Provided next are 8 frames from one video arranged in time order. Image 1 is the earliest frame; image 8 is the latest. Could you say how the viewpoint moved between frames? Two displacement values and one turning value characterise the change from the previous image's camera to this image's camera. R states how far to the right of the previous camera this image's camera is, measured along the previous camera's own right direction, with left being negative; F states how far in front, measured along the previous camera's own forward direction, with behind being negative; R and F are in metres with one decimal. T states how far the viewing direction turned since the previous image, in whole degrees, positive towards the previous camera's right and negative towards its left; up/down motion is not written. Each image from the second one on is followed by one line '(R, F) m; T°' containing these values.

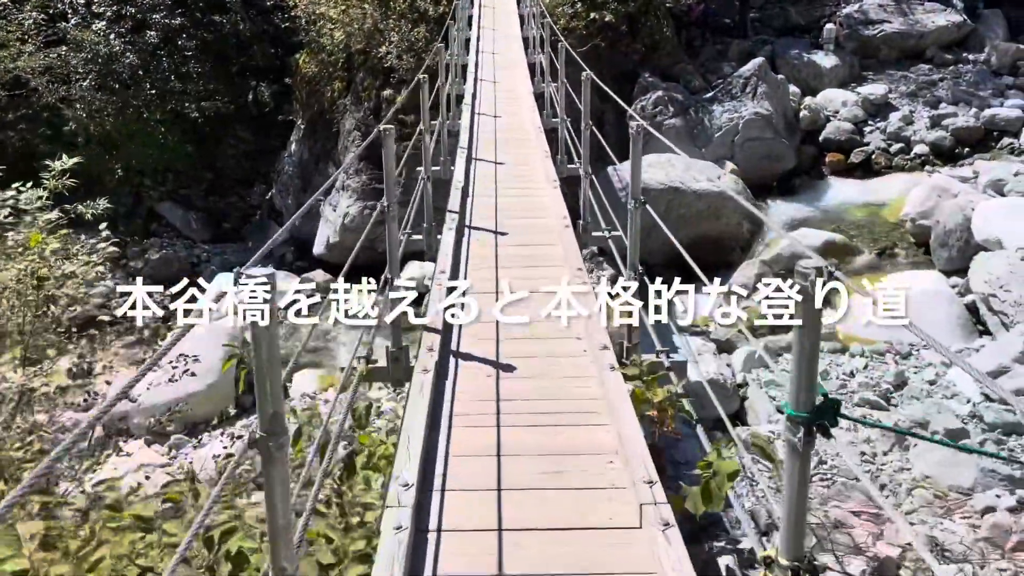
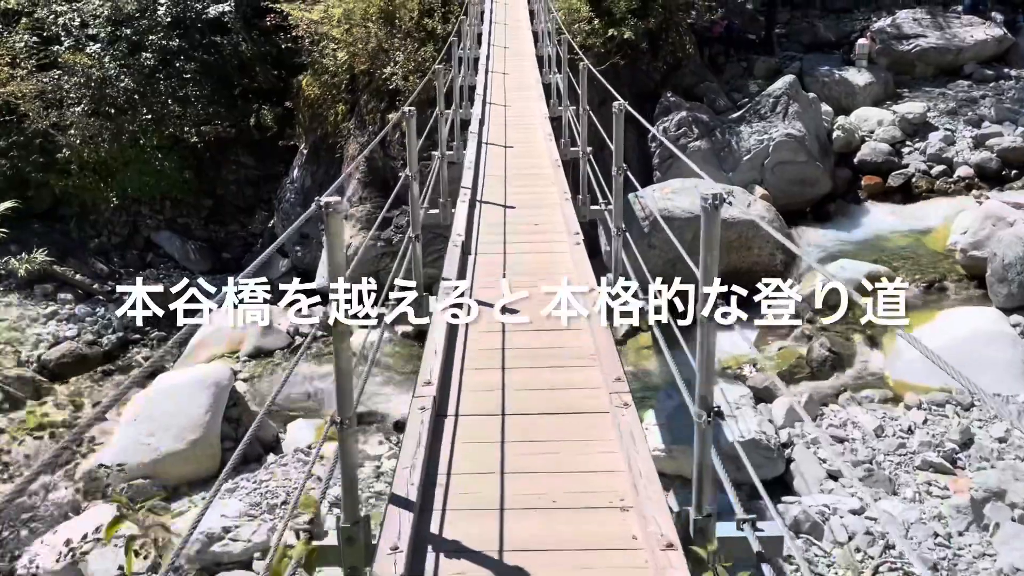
(0.0, +0.6) m; -1°
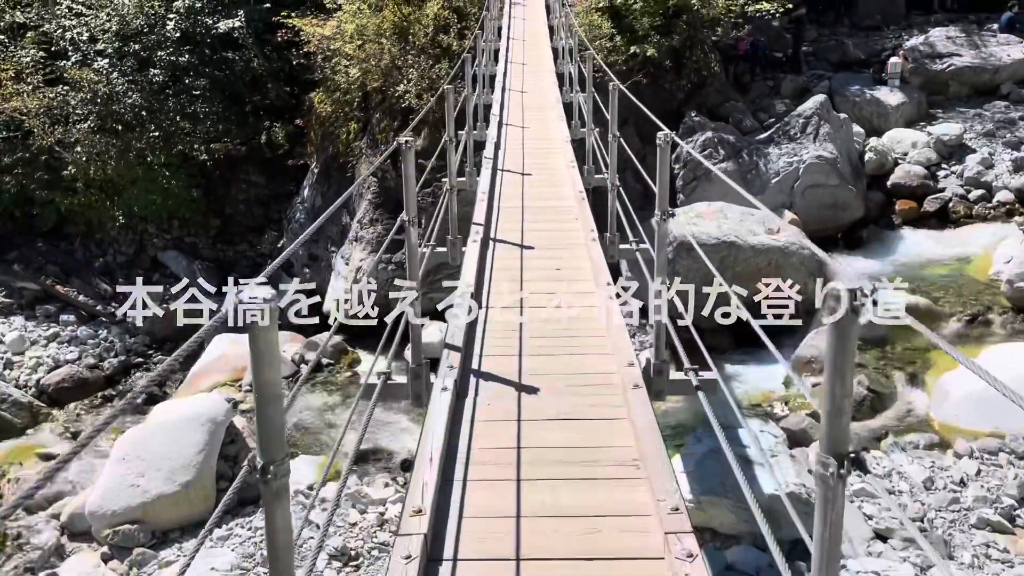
(0.0, +0.4) m; -1°
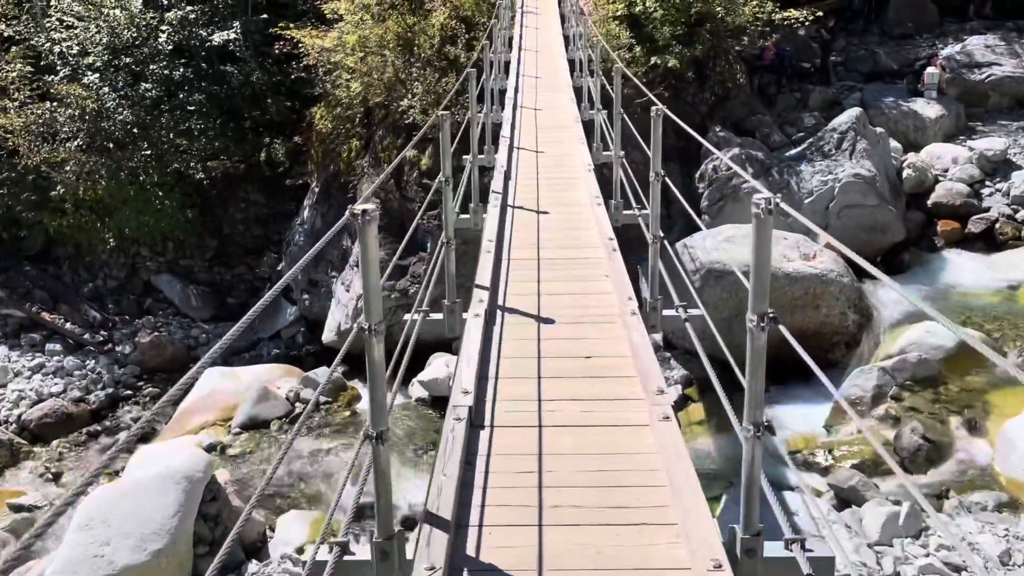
(0.0, +0.6) m; -1°
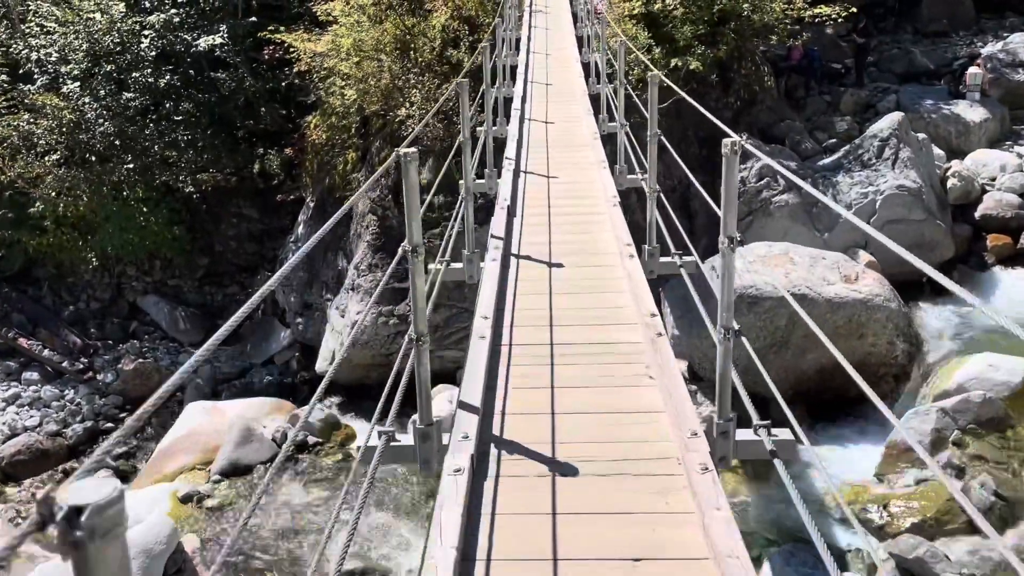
(0.0, +0.7) m; -1°
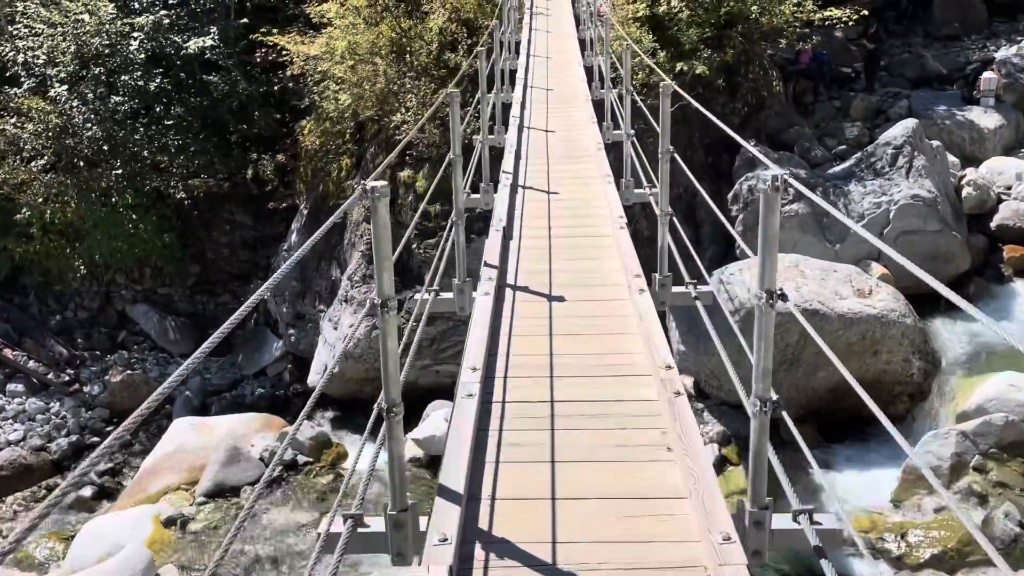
(0.0, +0.3) m; 0°
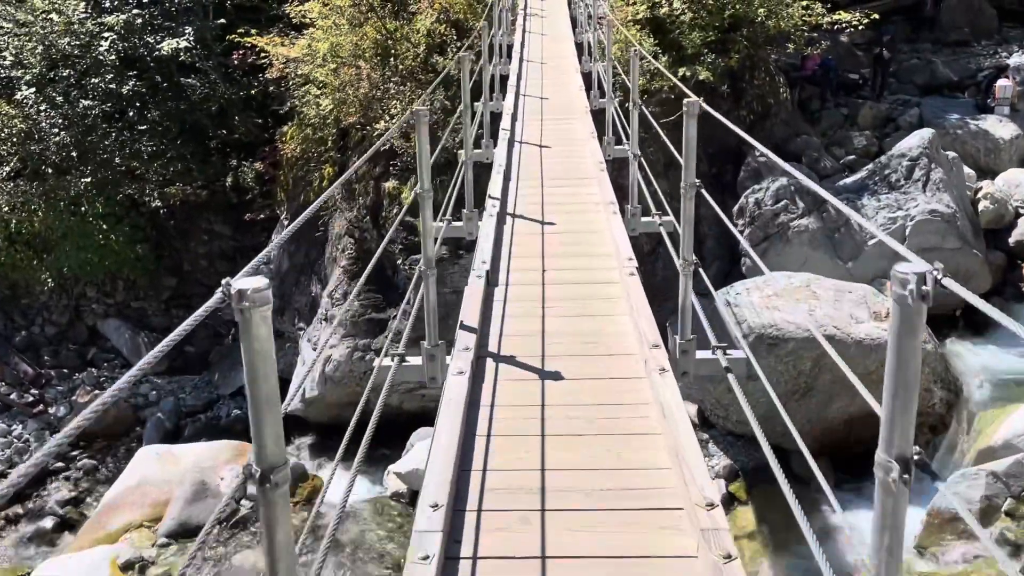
(0.0, +0.4) m; 0°
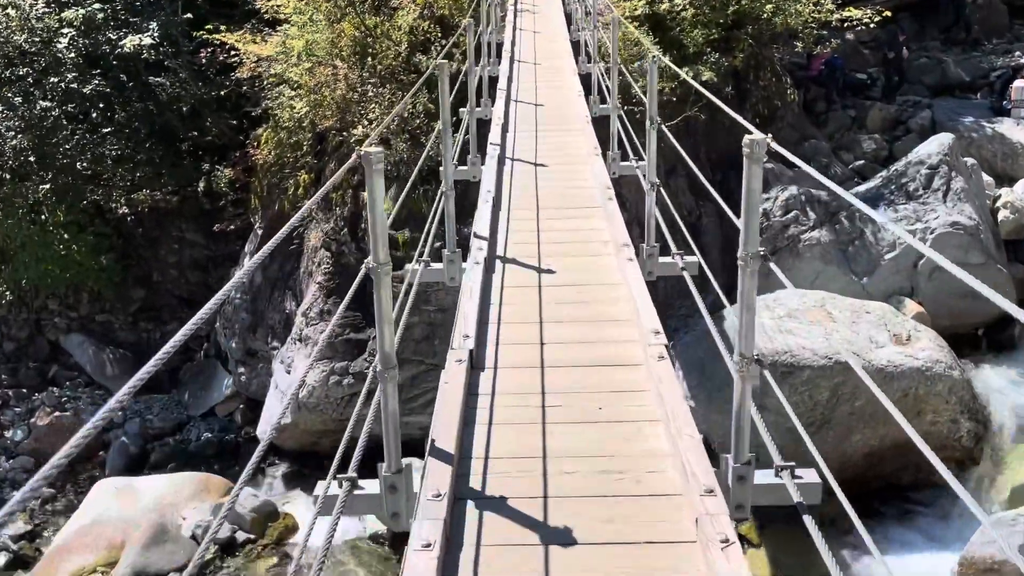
(0.0, +0.5) m; +1°
